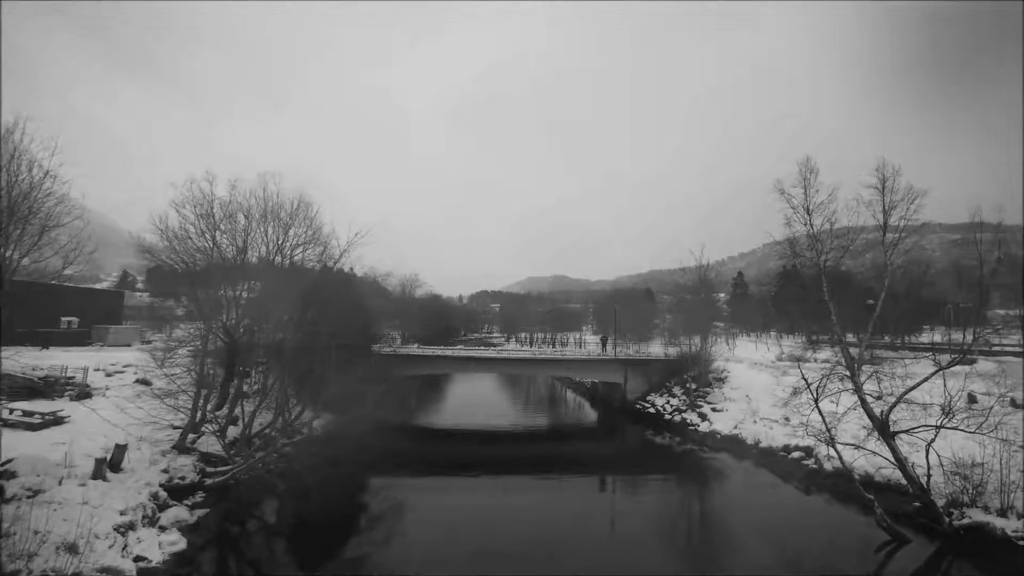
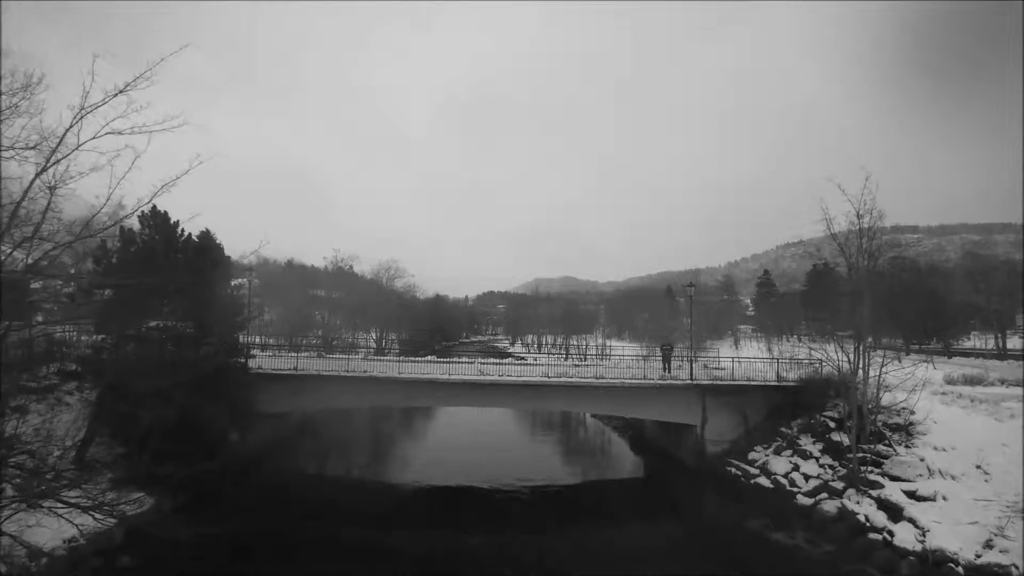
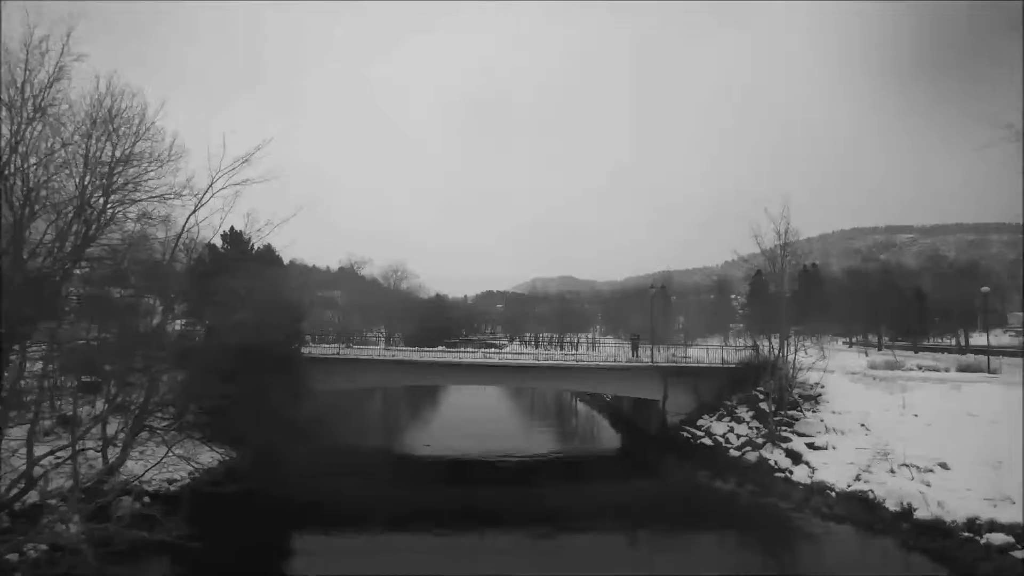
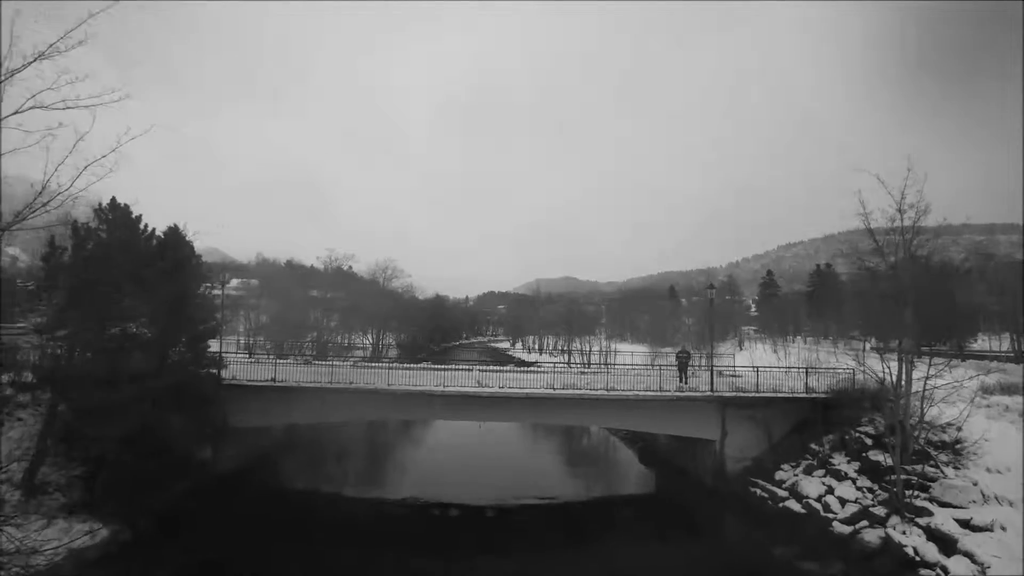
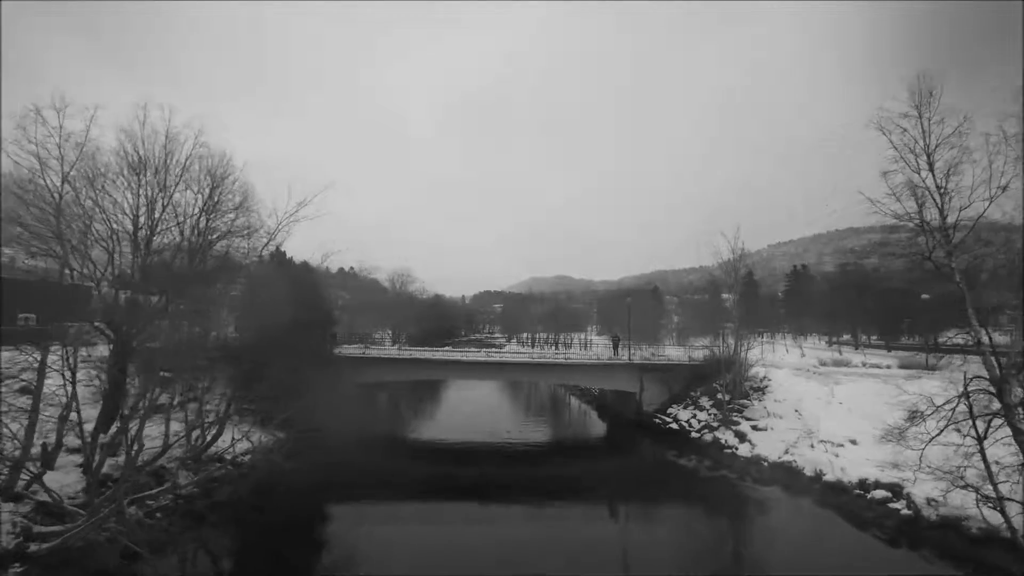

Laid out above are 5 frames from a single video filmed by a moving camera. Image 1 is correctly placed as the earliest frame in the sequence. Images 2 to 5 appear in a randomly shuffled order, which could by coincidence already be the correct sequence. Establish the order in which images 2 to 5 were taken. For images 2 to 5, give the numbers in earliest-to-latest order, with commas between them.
5, 3, 2, 4
